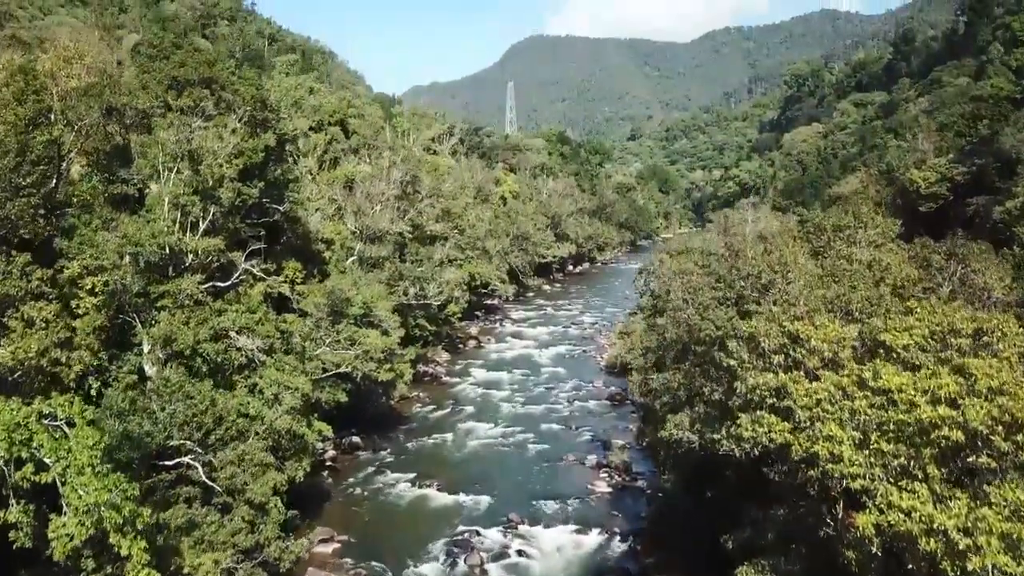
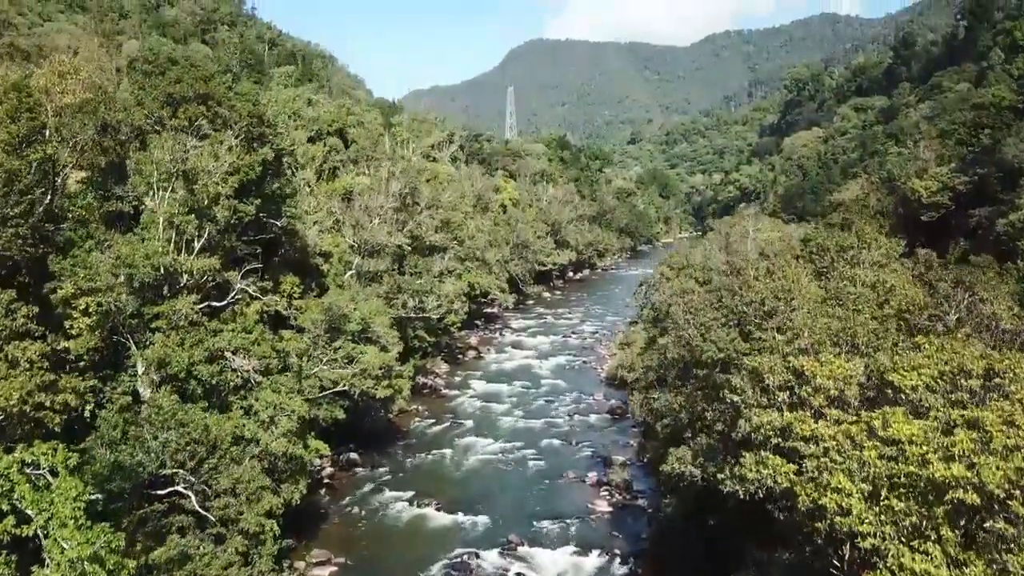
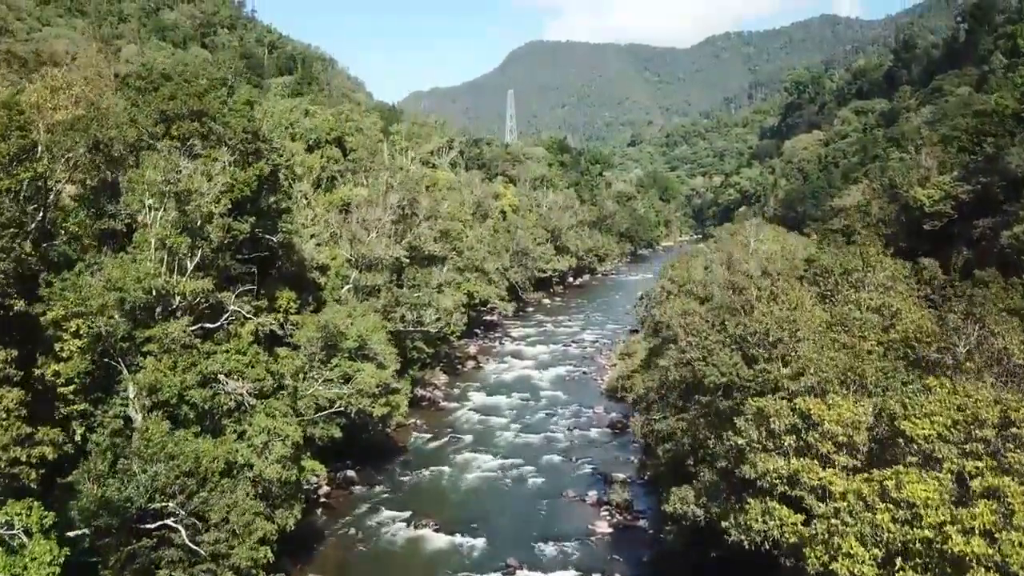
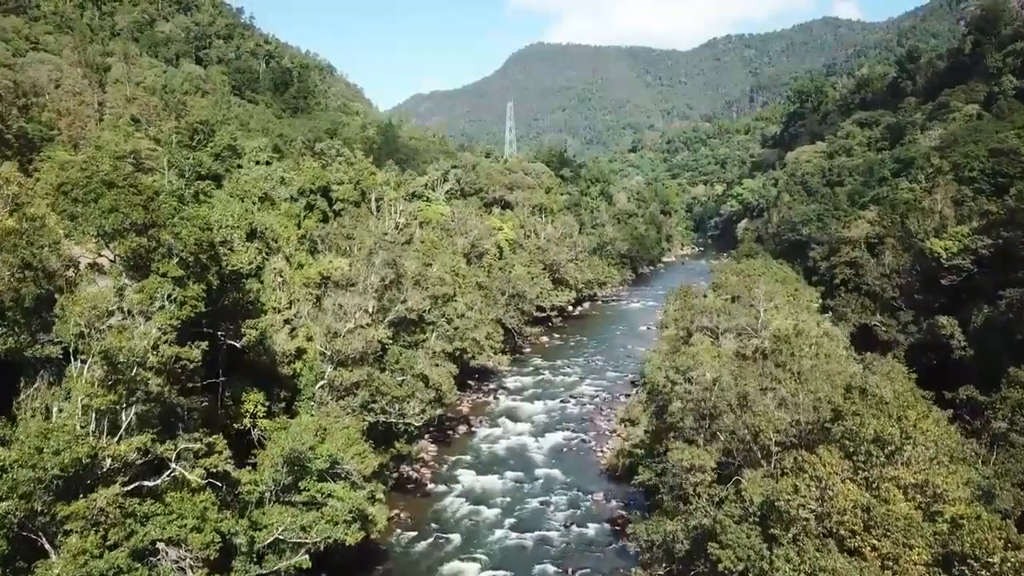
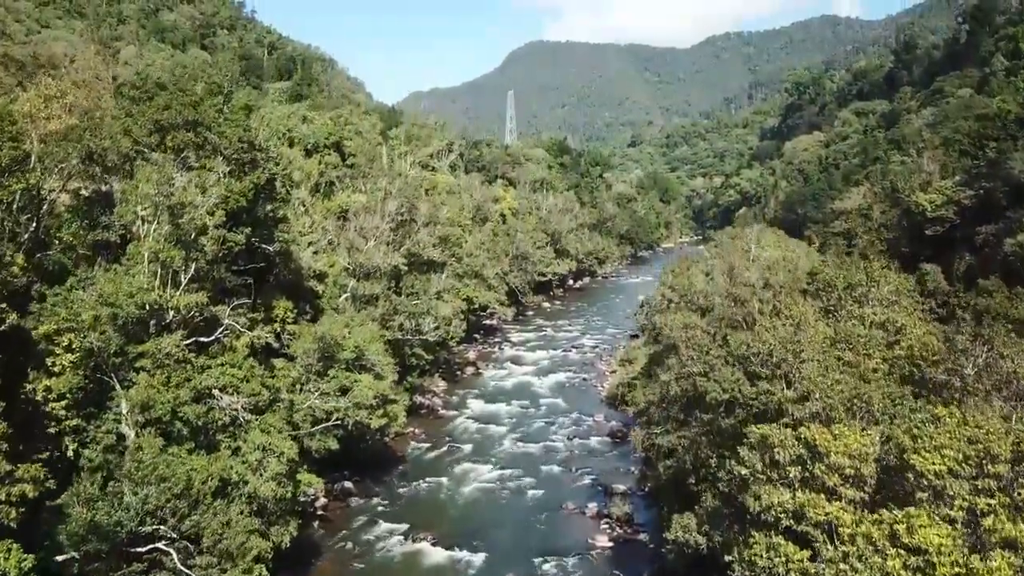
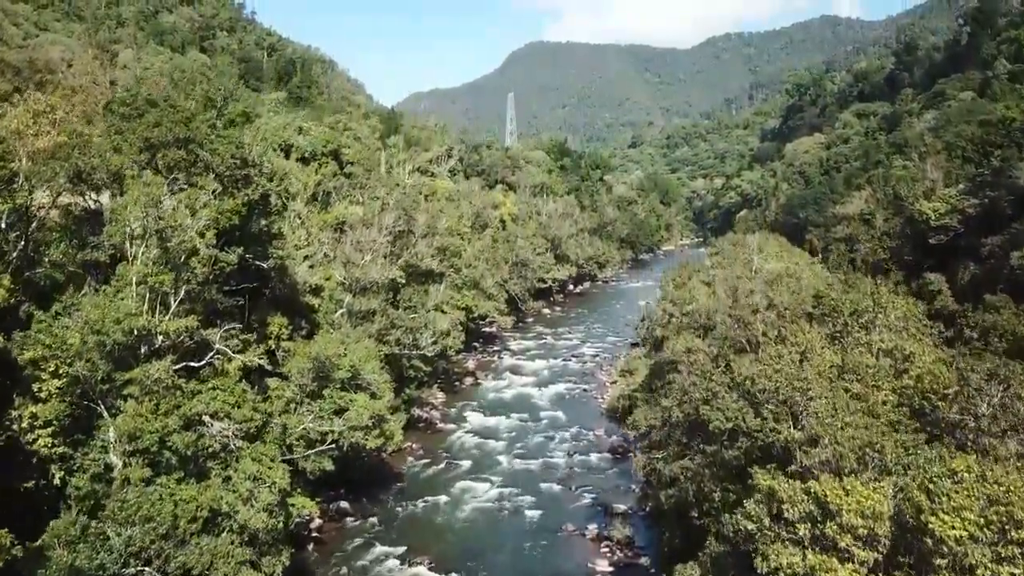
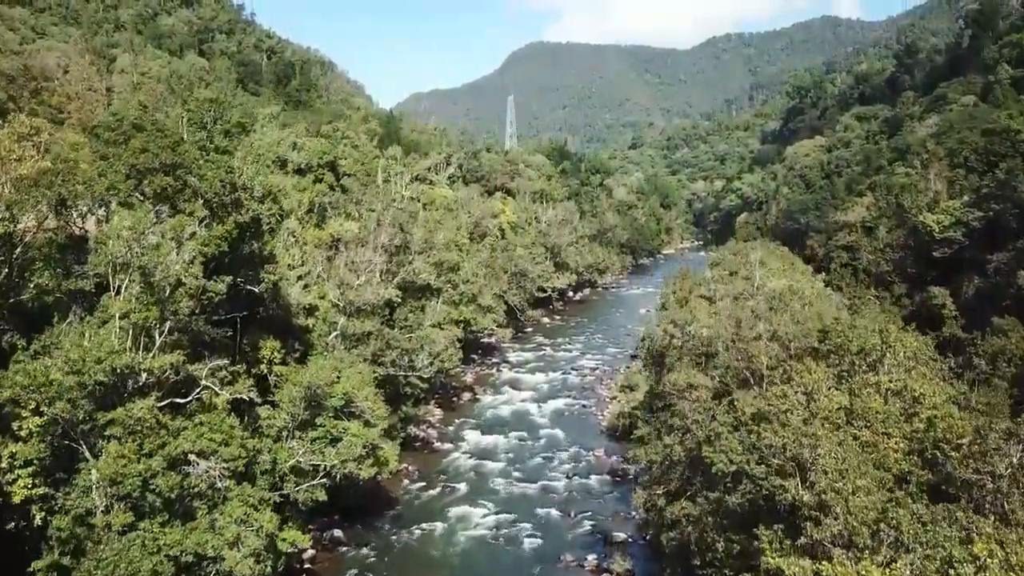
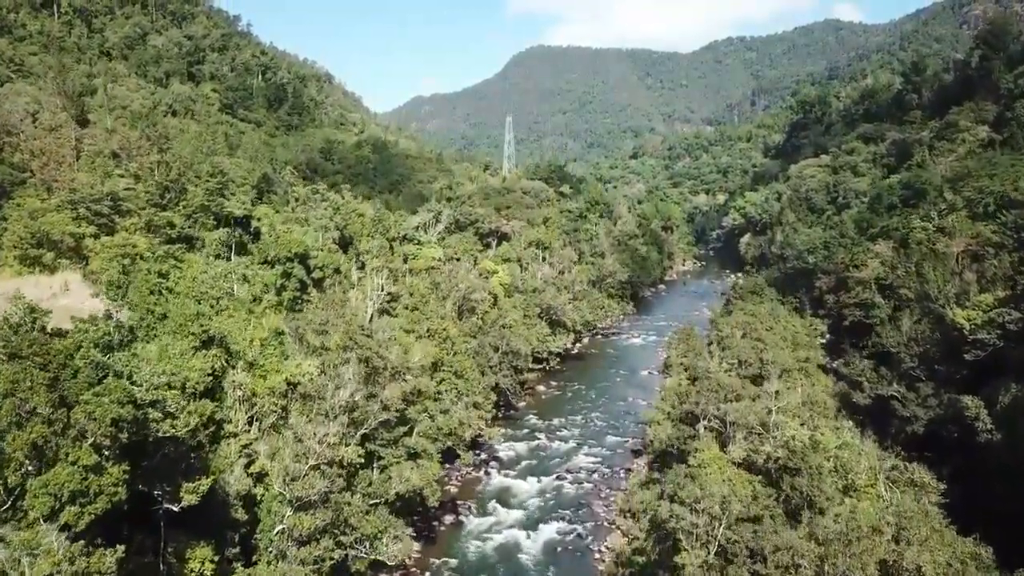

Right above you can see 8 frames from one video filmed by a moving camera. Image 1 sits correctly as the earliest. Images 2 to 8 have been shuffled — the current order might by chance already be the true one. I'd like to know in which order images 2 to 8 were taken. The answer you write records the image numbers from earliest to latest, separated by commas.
2, 3, 5, 6, 7, 4, 8
